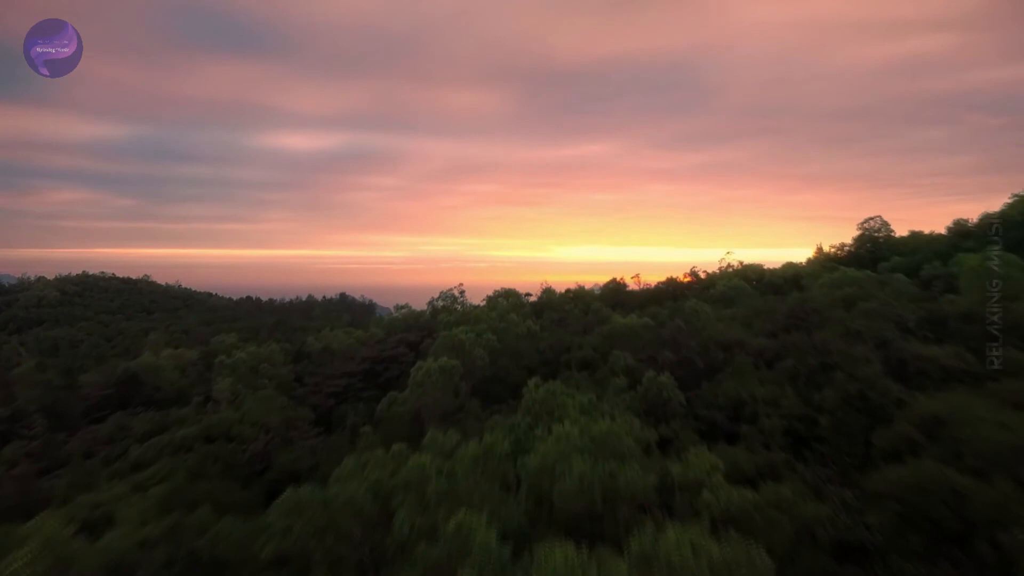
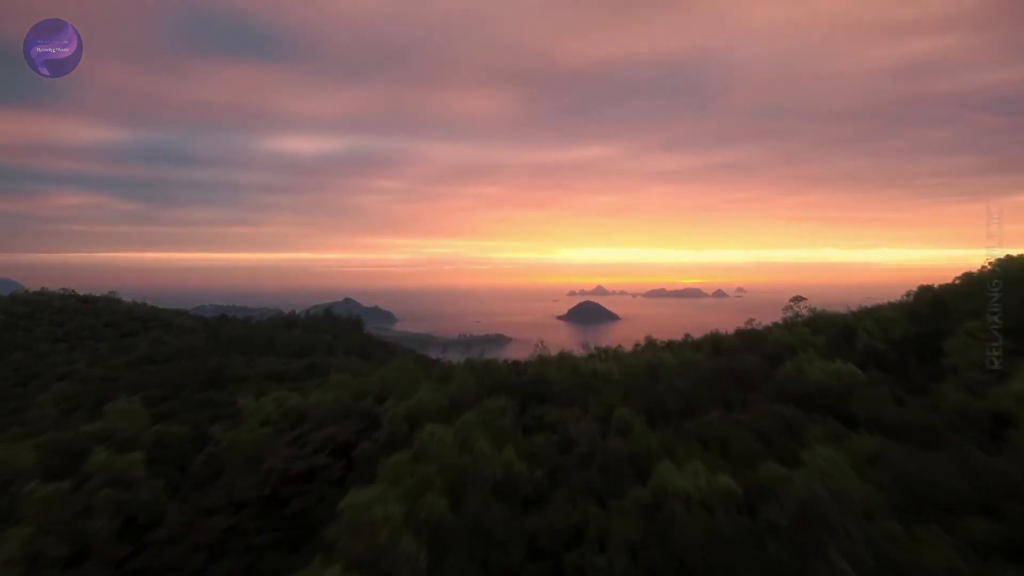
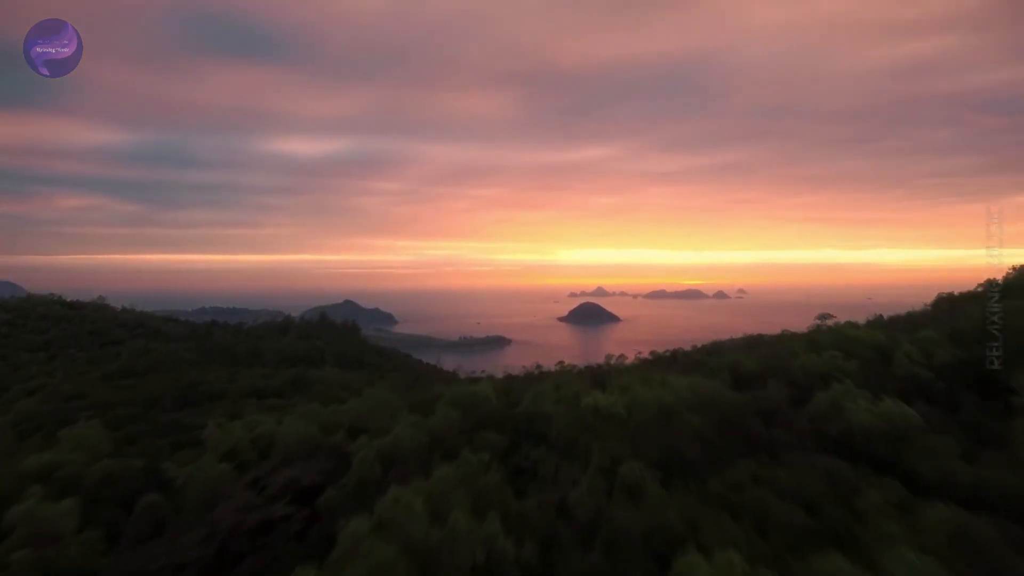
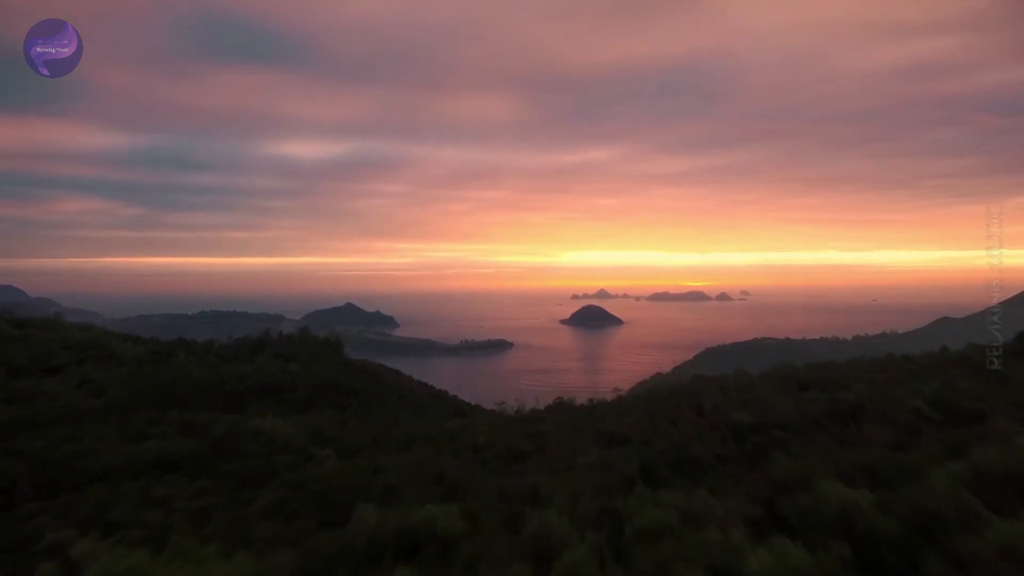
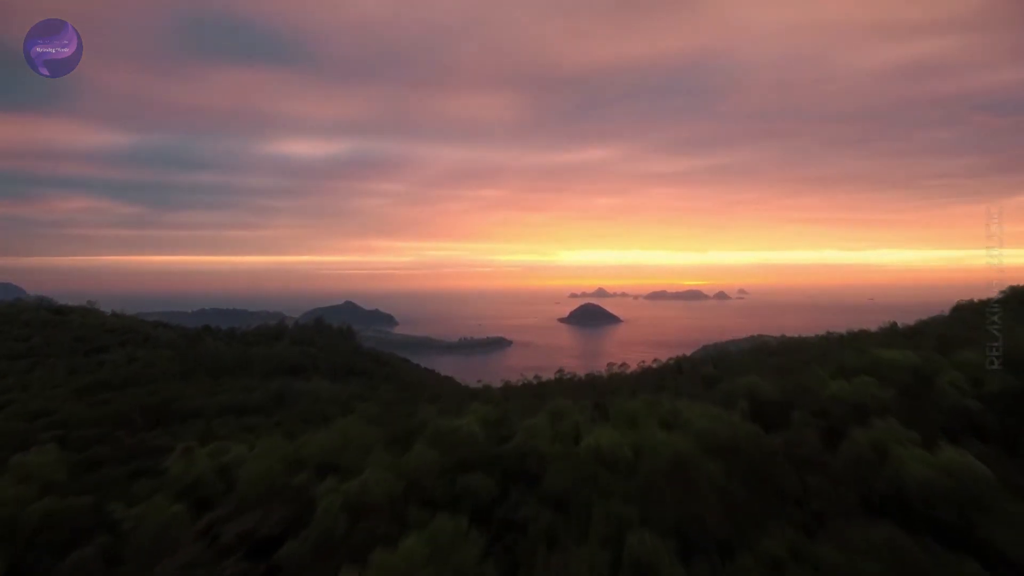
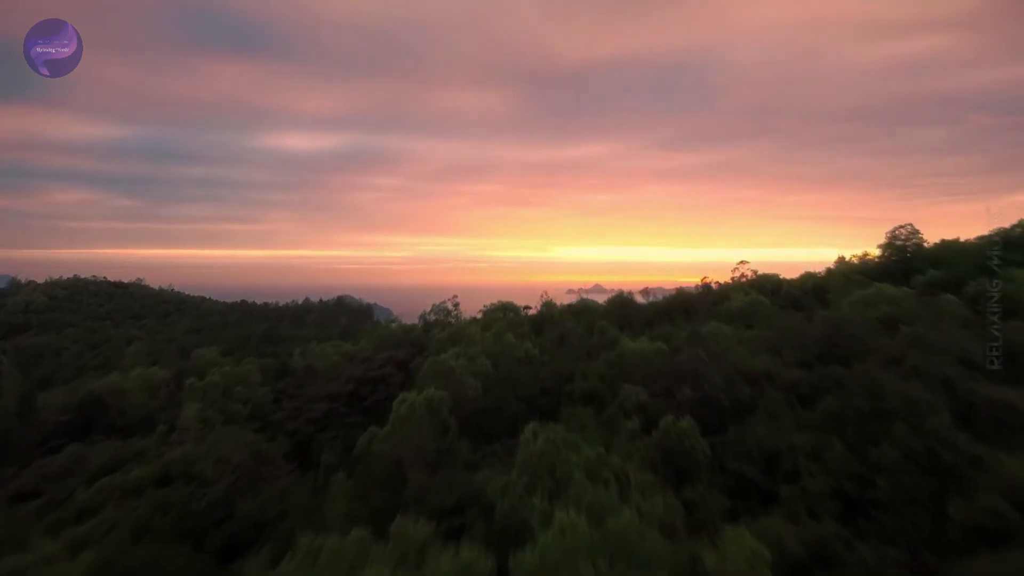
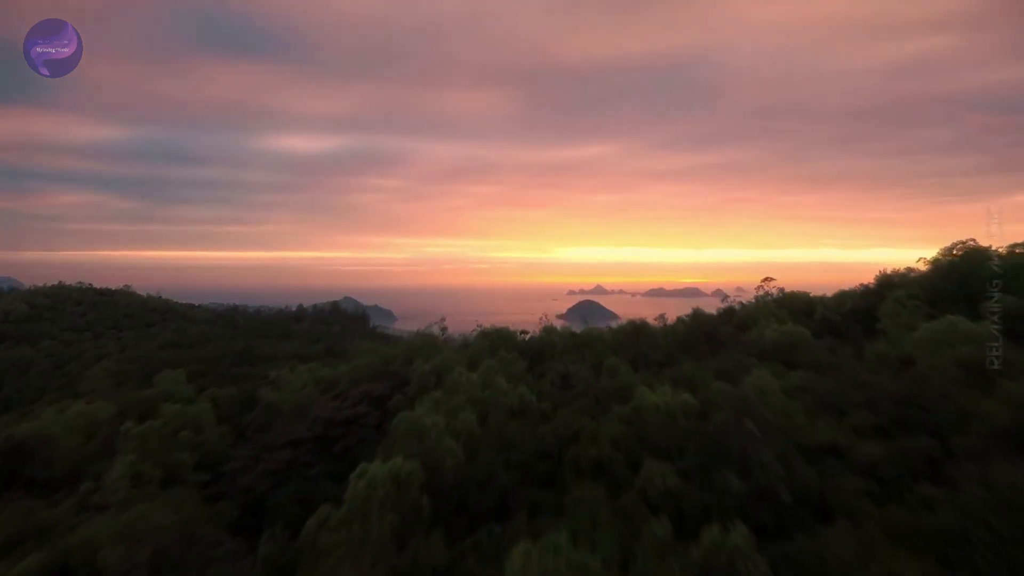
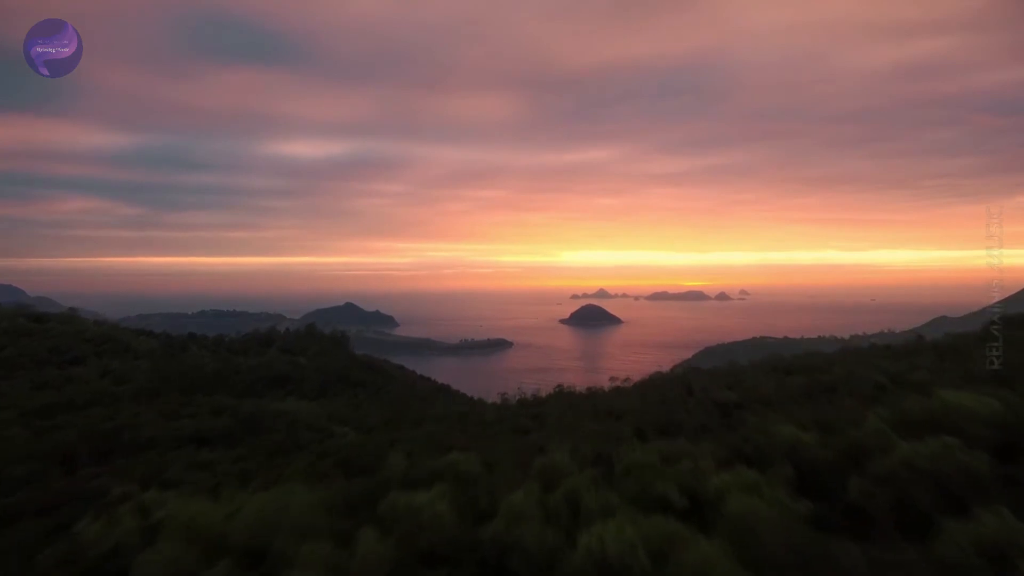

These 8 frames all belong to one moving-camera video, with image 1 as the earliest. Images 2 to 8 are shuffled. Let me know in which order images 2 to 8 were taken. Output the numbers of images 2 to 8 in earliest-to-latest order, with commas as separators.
6, 7, 2, 3, 5, 8, 4
